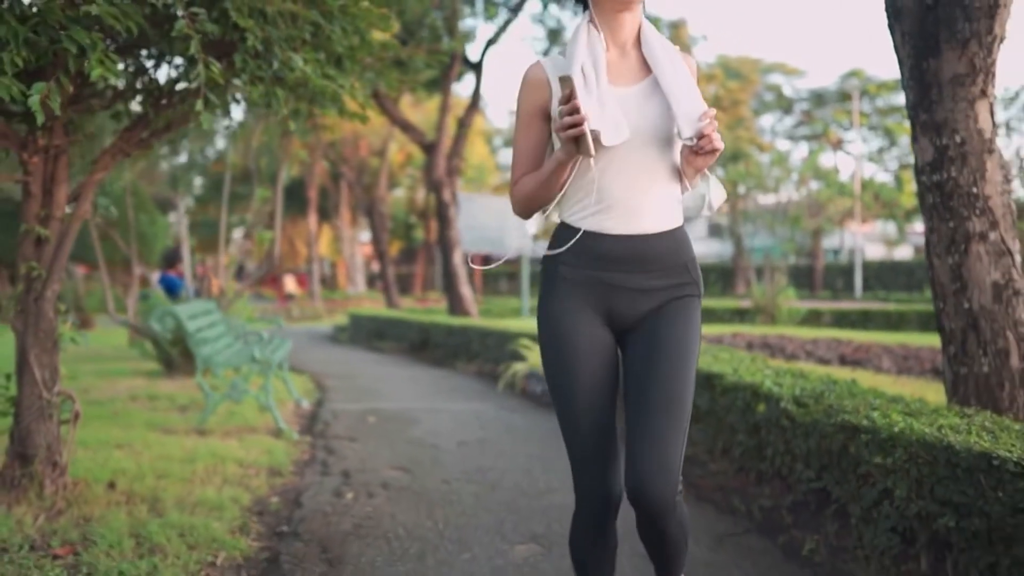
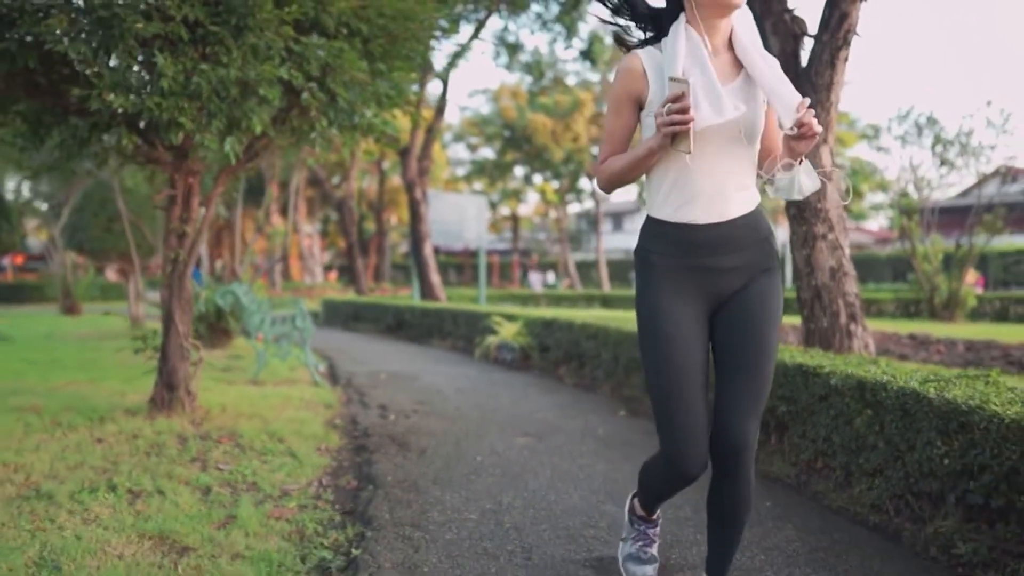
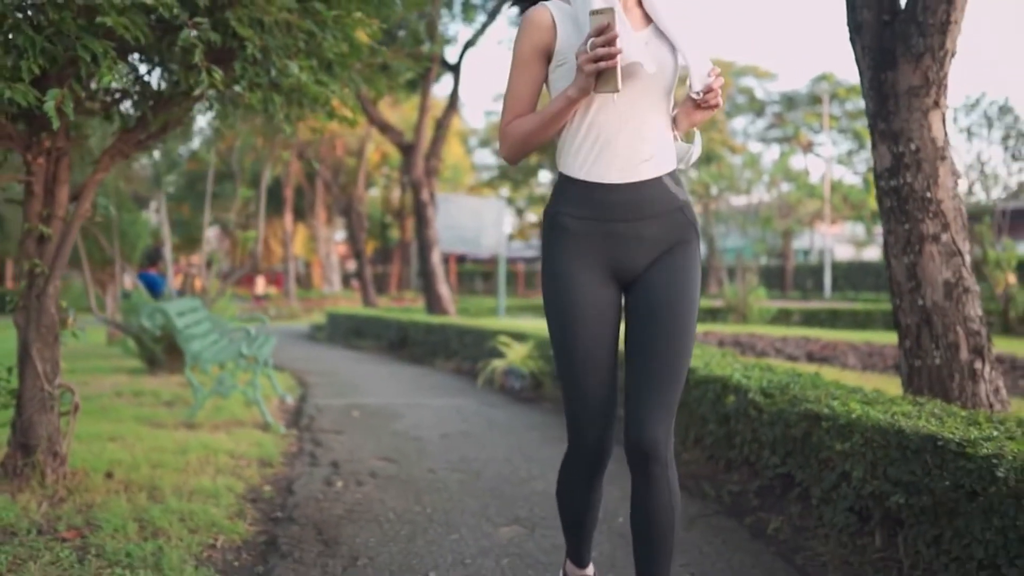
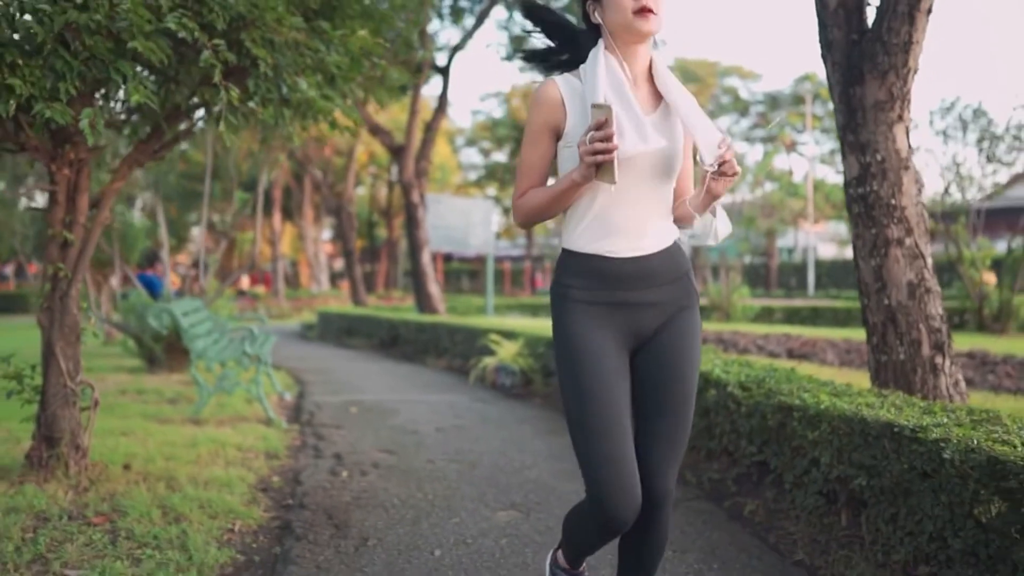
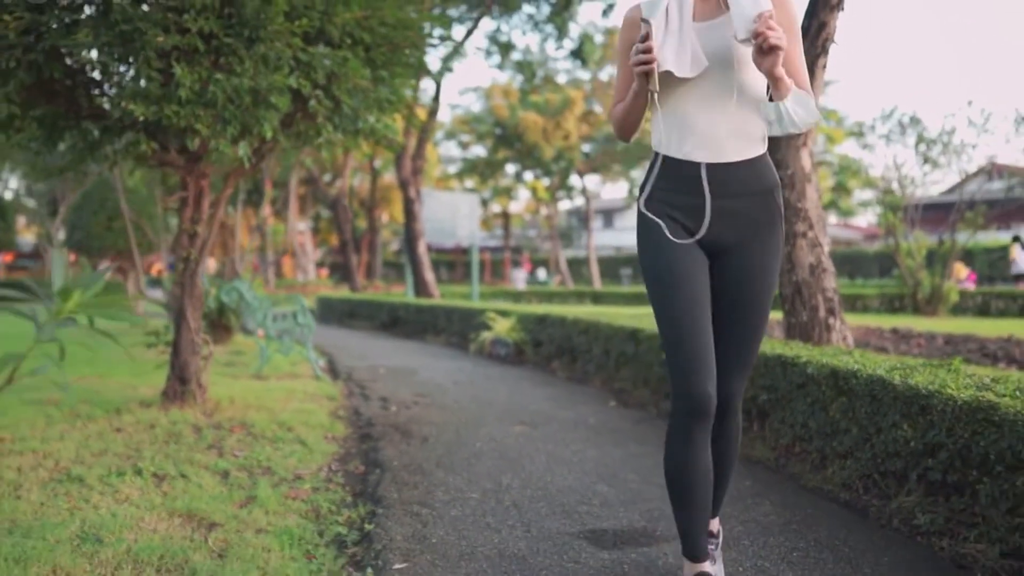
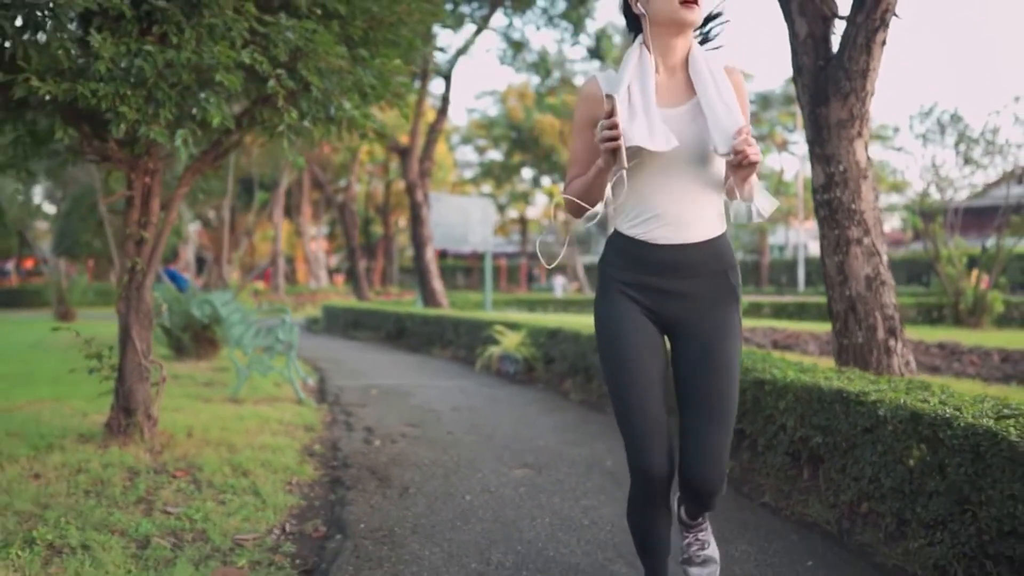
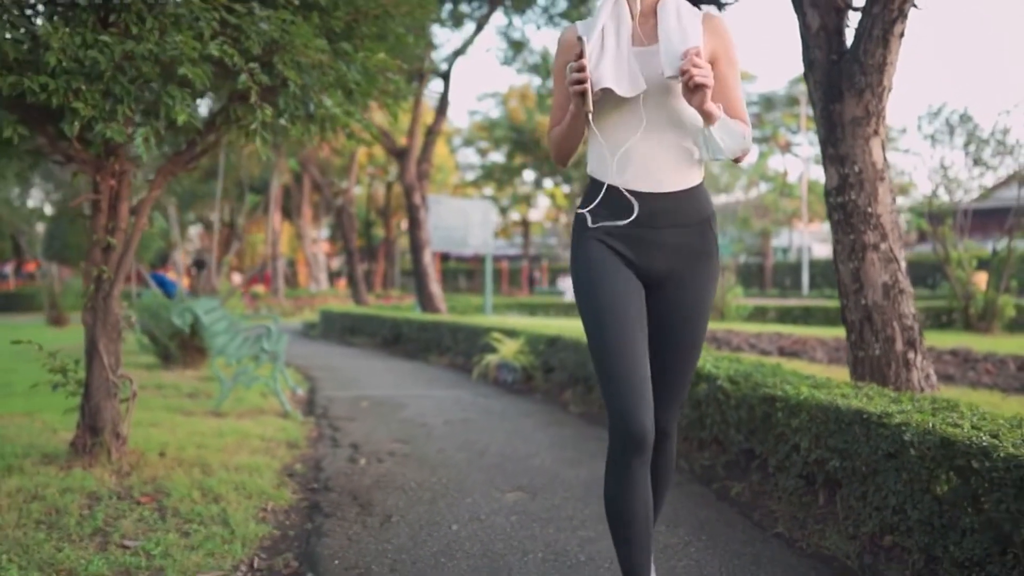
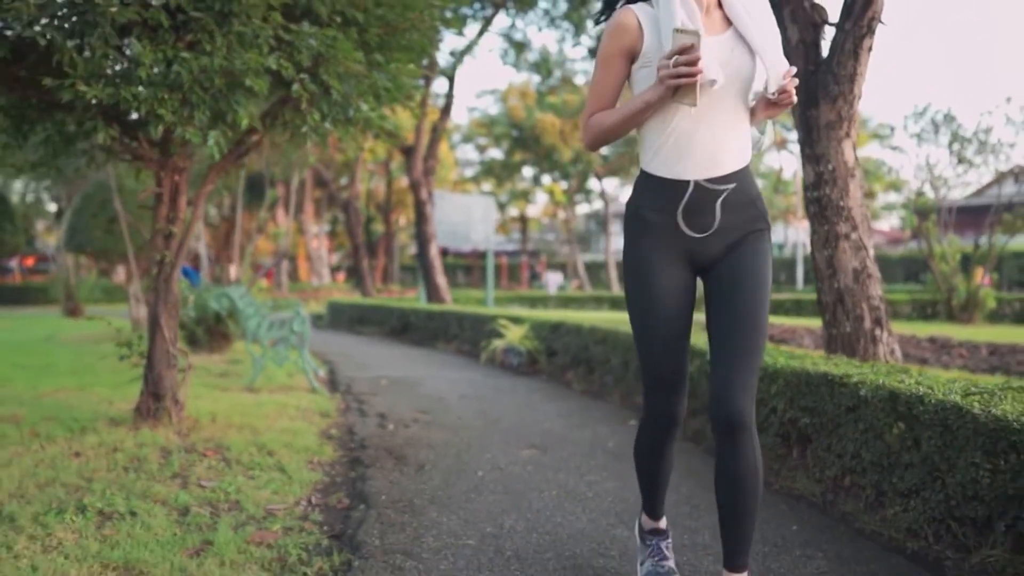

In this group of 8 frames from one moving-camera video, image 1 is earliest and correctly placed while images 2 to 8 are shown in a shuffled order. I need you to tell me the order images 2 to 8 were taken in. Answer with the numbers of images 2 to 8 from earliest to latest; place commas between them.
3, 4, 7, 6, 8, 2, 5
